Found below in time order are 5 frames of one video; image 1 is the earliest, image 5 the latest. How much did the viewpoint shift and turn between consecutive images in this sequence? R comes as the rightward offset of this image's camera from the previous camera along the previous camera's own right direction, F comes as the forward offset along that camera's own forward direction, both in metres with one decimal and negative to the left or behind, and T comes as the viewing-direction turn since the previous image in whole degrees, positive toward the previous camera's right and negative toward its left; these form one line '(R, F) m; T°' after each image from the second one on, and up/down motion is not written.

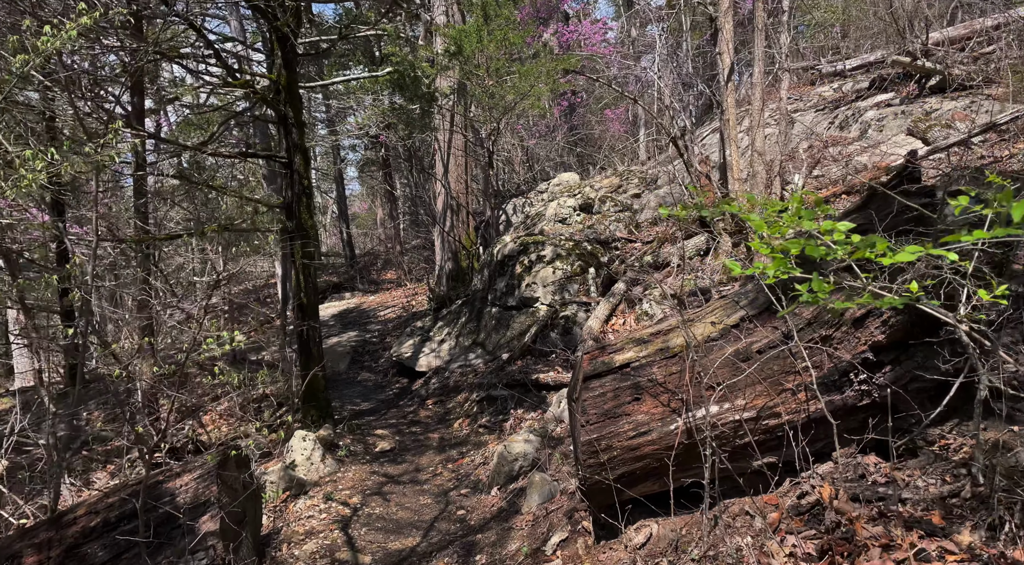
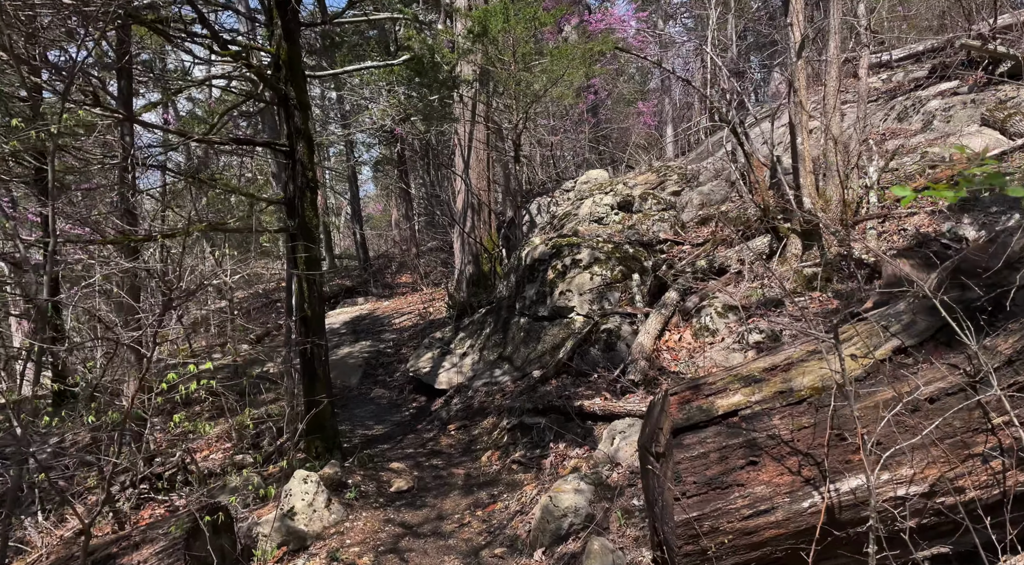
(-0.2, +1.1) m; -1°
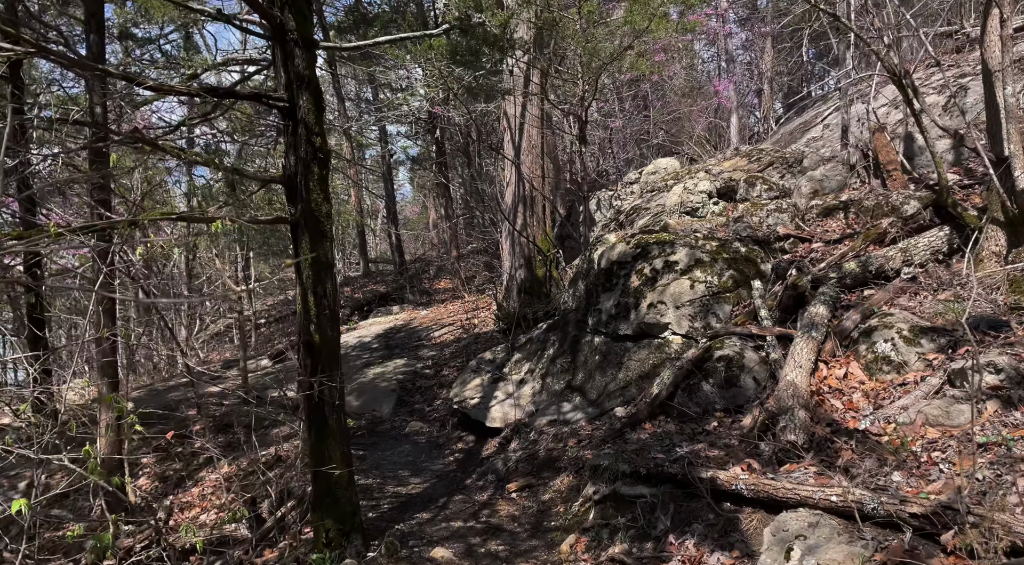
(-0.3, +1.9) m; -3°
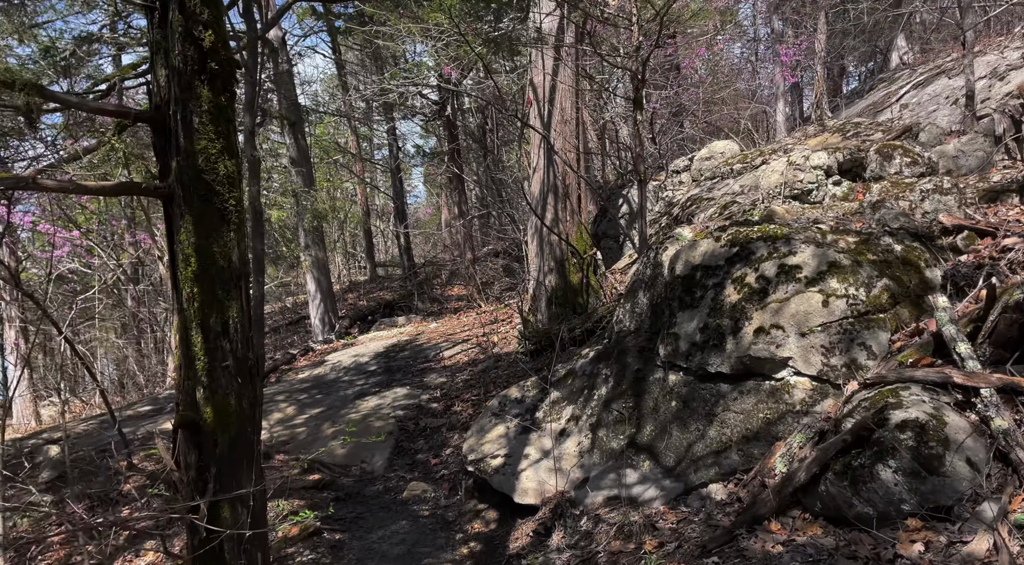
(-0.2, +2.0) m; -1°
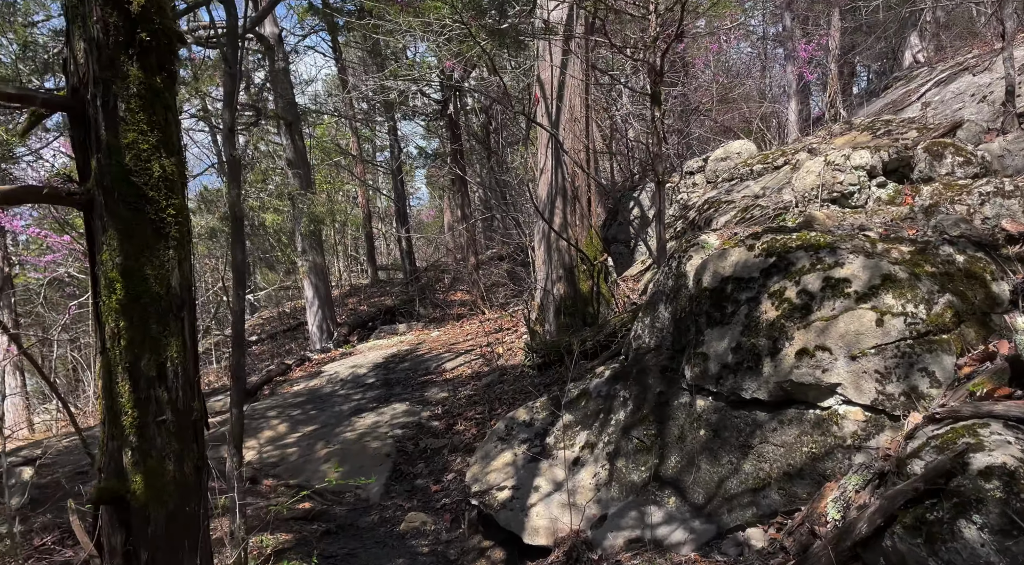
(0.0, +0.5) m; 0°
